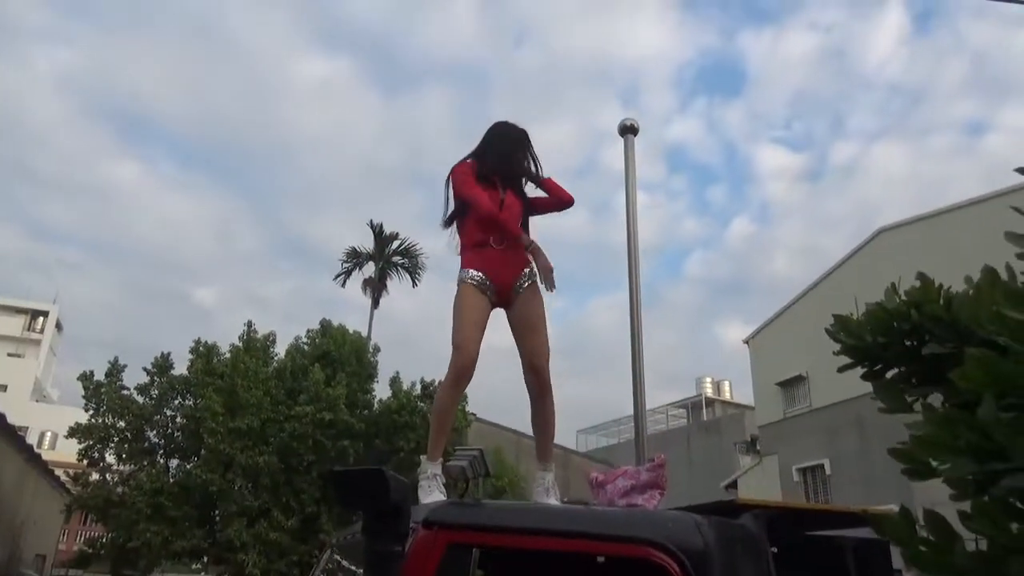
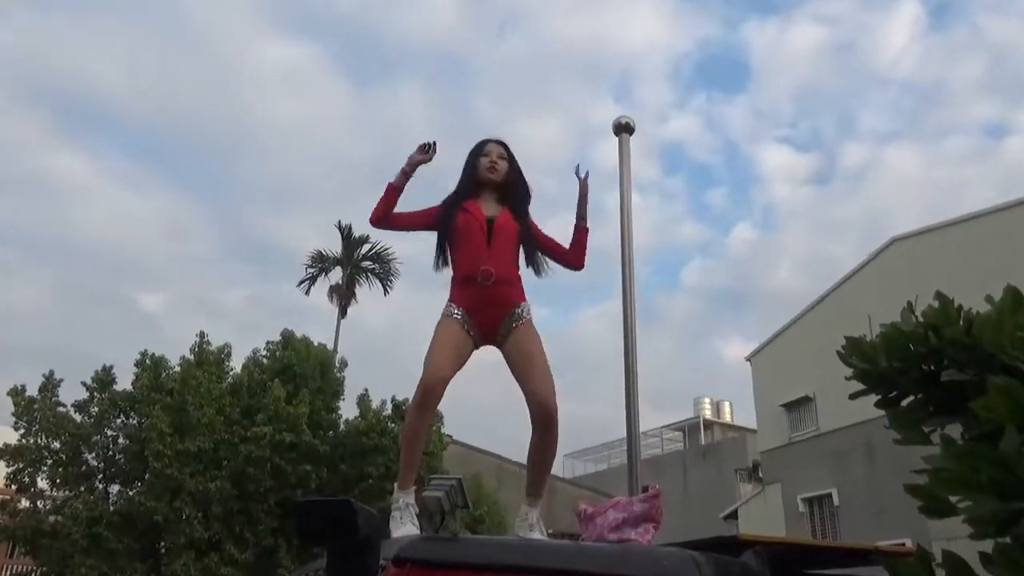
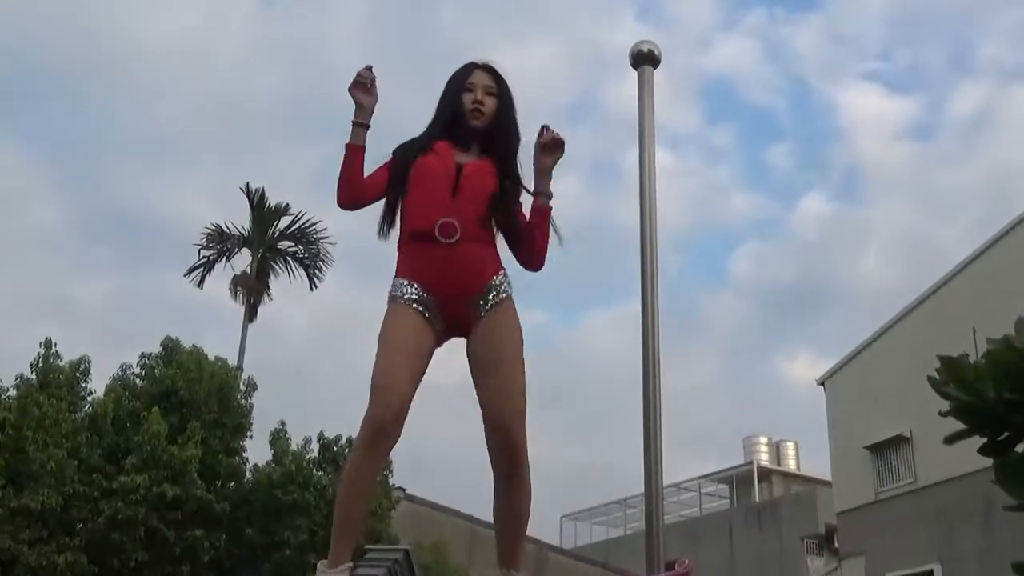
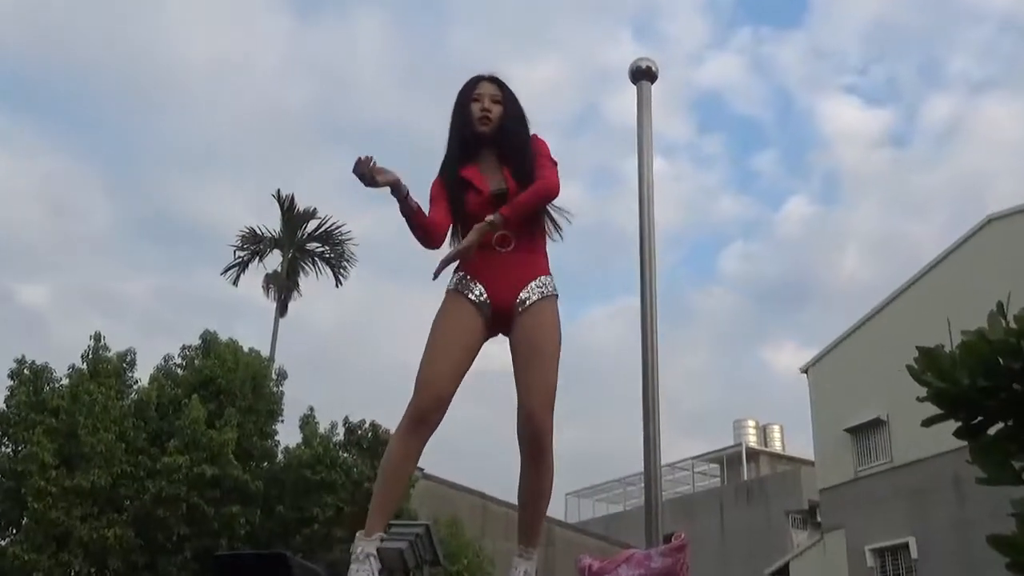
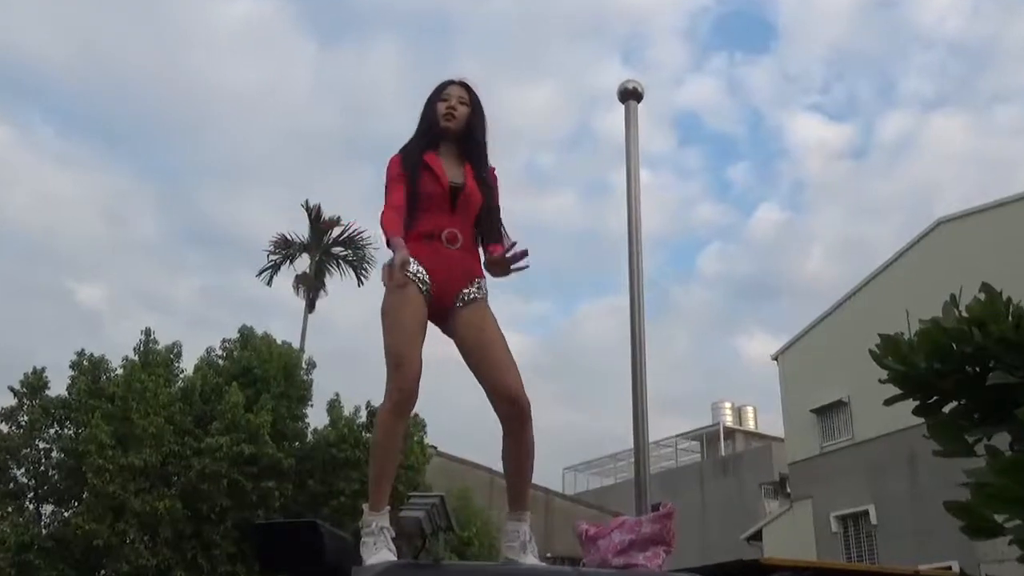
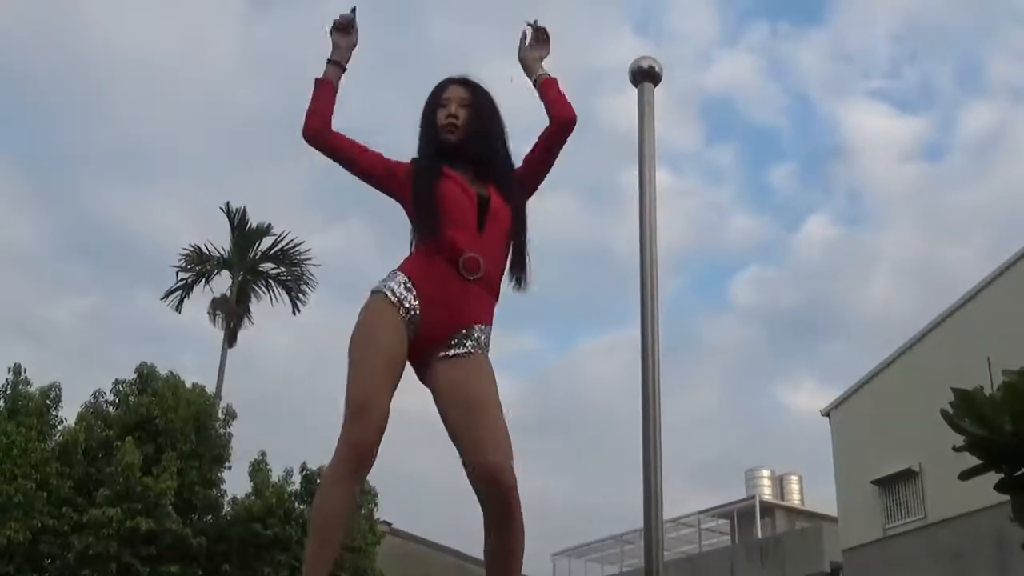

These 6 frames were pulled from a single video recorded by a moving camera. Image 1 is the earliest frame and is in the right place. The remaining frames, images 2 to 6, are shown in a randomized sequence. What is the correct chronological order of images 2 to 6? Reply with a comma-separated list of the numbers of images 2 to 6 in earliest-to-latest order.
2, 5, 4, 3, 6
